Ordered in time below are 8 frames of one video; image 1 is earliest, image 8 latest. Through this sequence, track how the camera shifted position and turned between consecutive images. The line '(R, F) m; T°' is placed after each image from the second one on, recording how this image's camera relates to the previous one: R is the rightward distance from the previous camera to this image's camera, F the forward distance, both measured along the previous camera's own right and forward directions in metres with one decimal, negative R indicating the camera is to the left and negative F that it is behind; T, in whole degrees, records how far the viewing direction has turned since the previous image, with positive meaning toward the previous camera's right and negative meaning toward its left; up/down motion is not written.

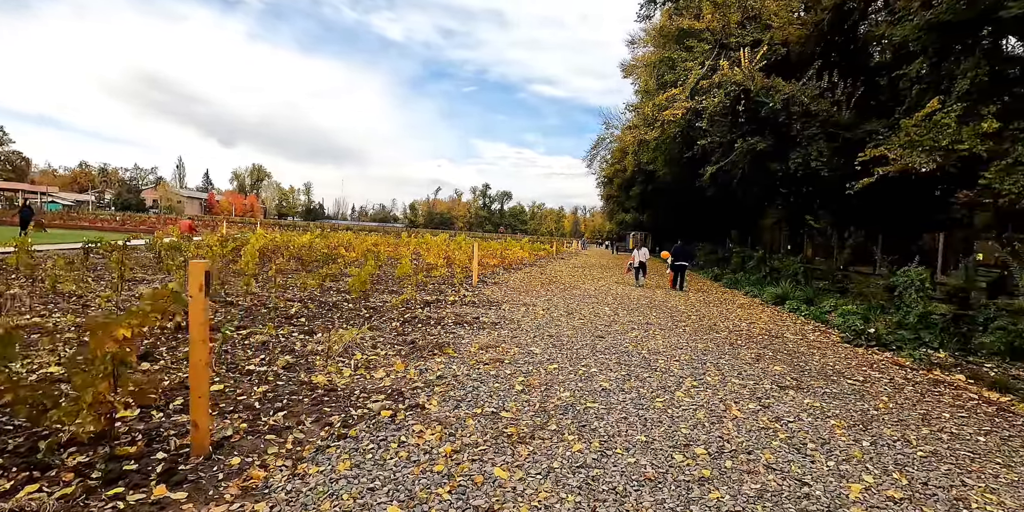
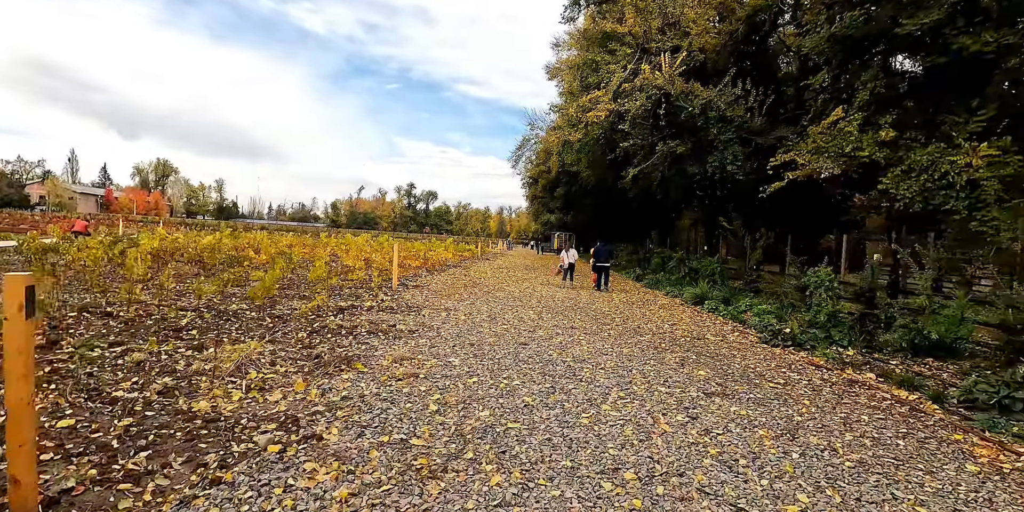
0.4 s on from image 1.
(+0.1, +0.5) m; +8°
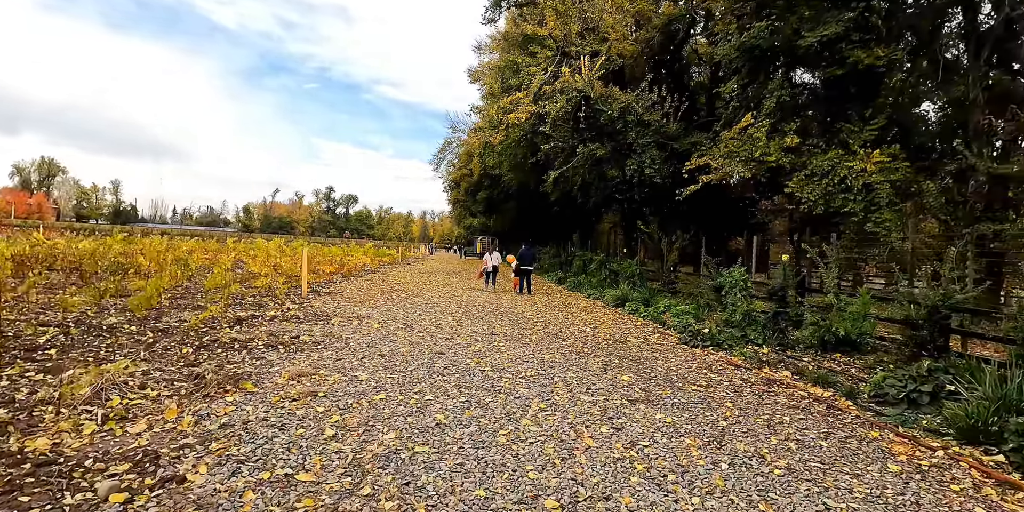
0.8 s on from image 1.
(+0.1, +0.4) m; +8°
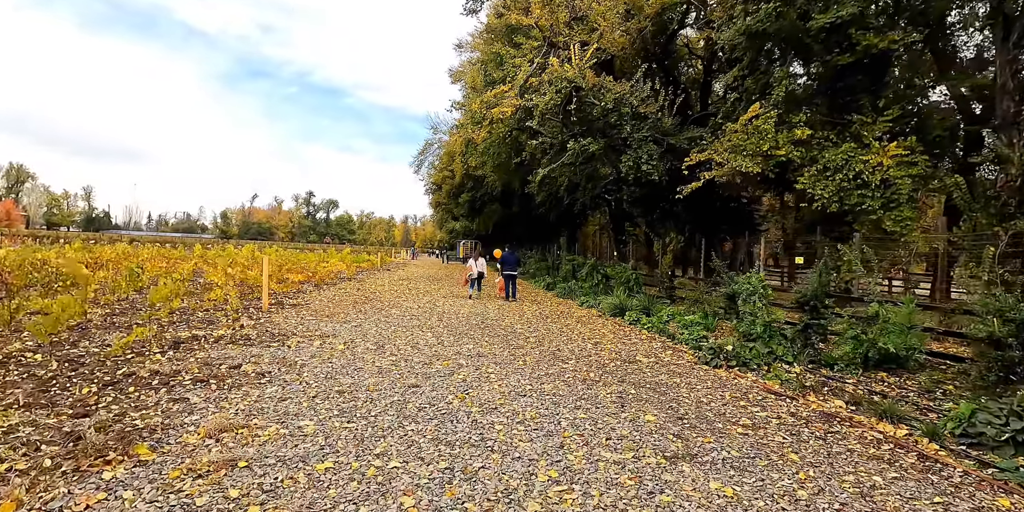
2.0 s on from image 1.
(-0.1, +1.0) m; +2°
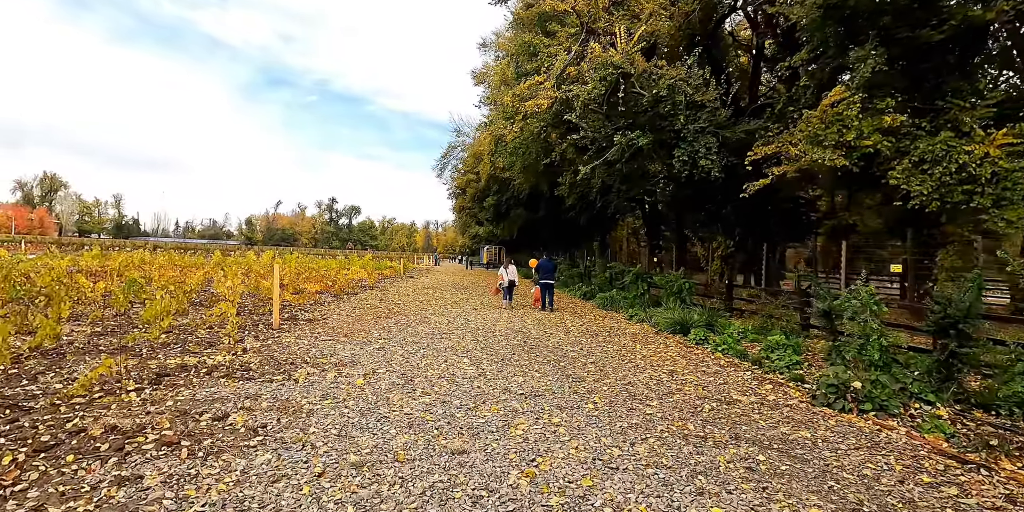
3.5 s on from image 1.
(-0.4, +1.1) m; -2°
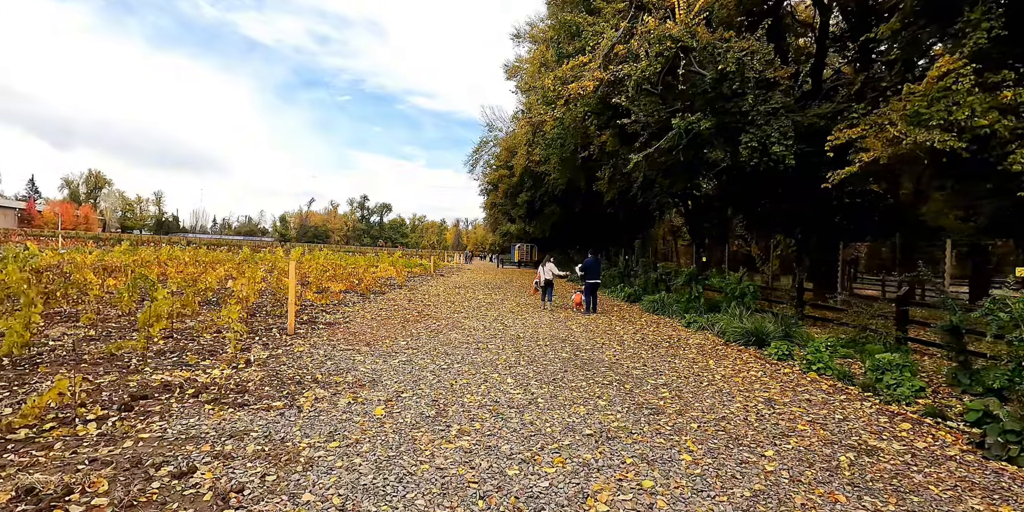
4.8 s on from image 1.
(-0.3, +1.0) m; -3°
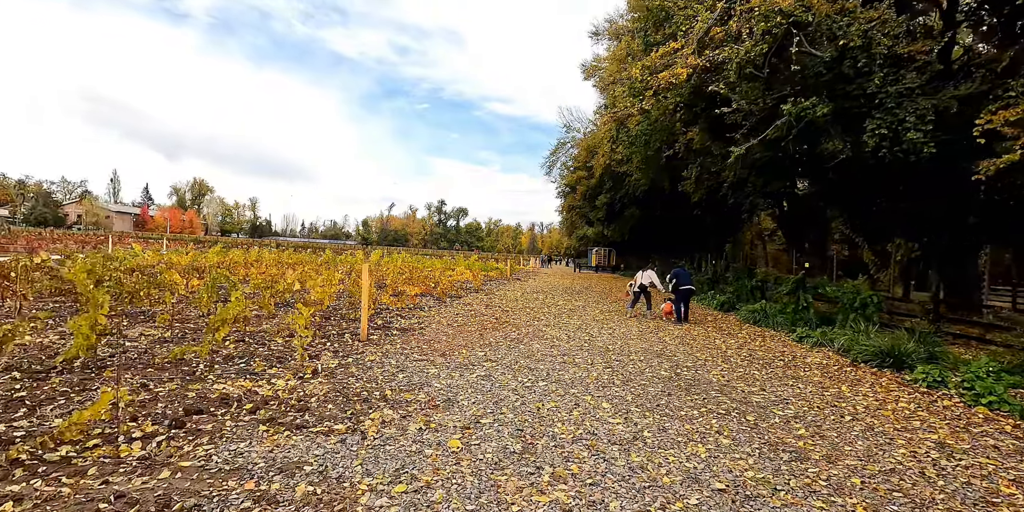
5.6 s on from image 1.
(-0.2, +0.7) m; -8°
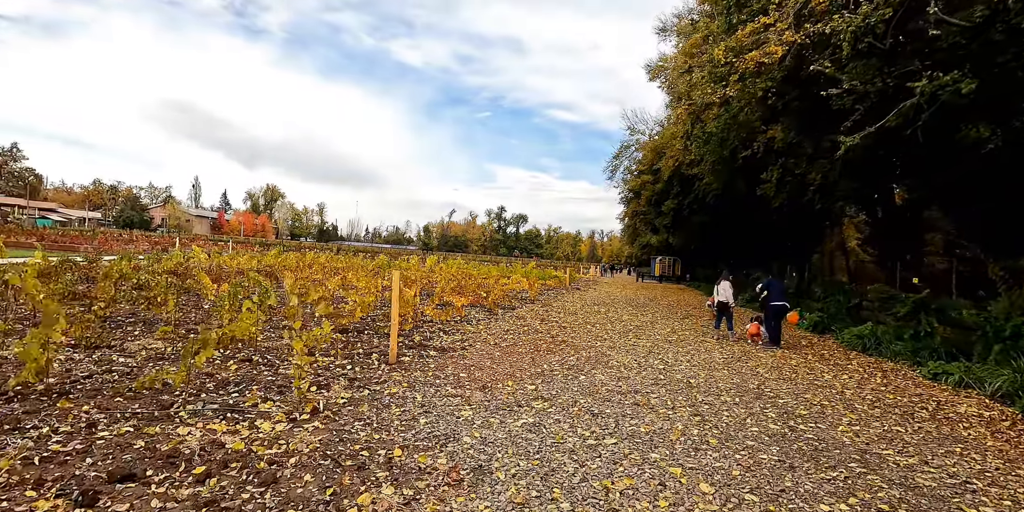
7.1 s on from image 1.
(0.0, +1.1) m; -7°
